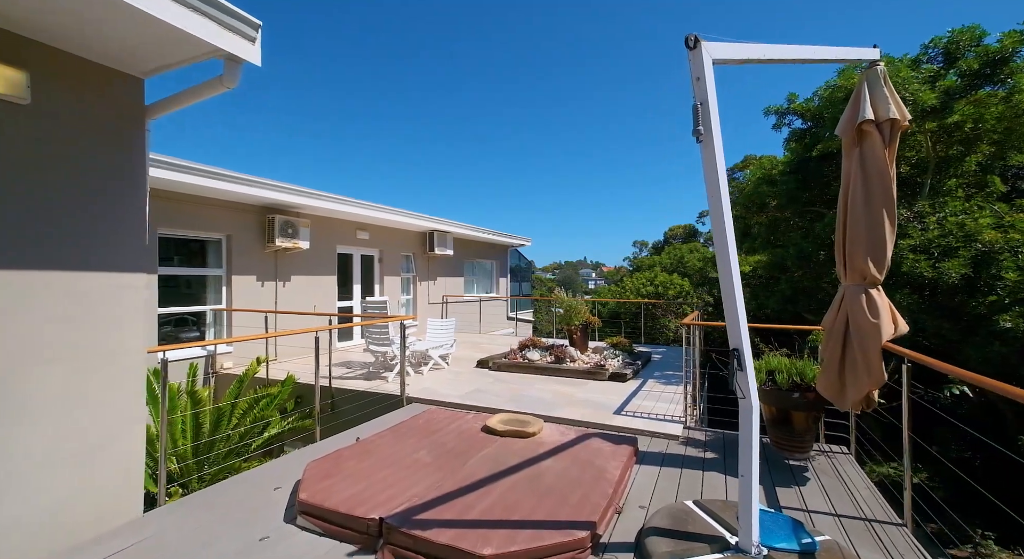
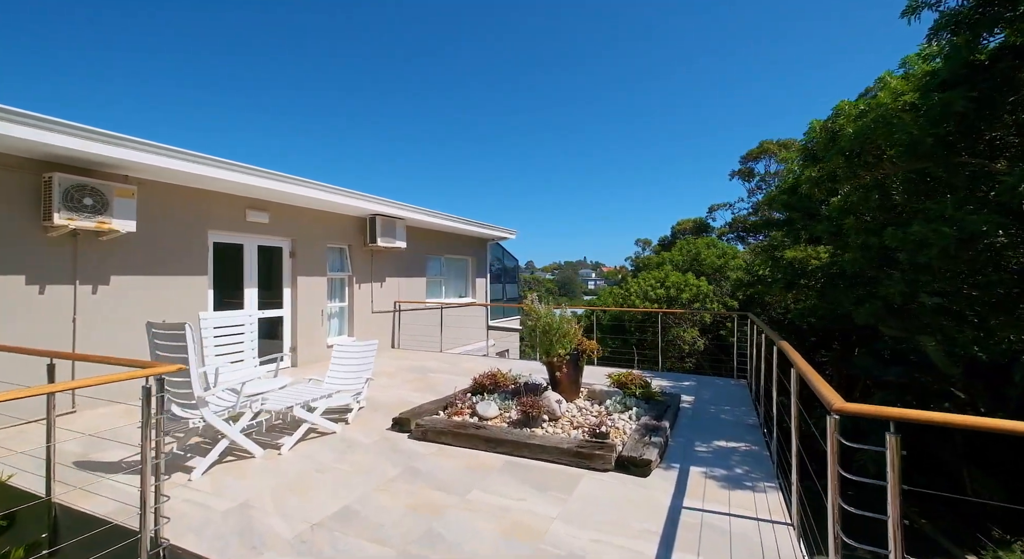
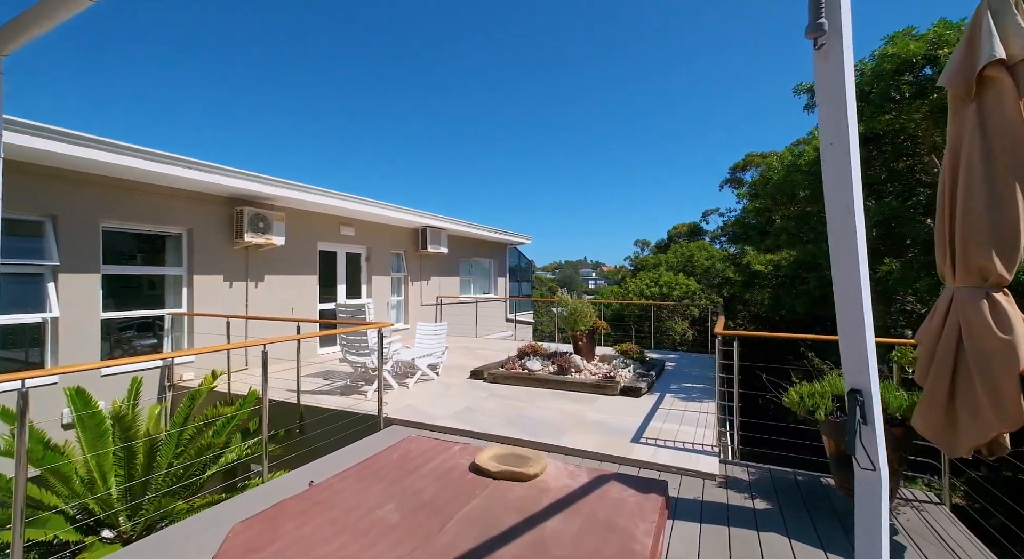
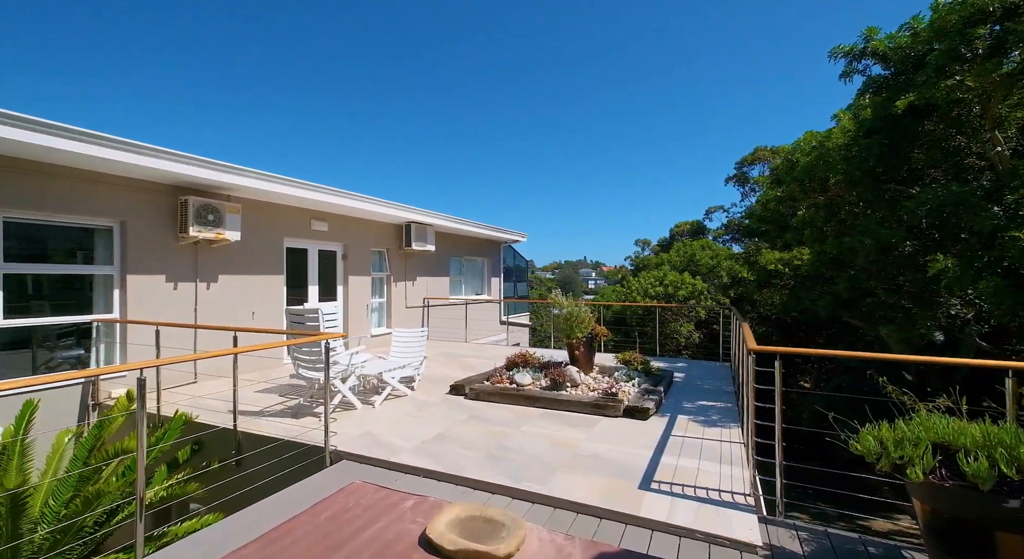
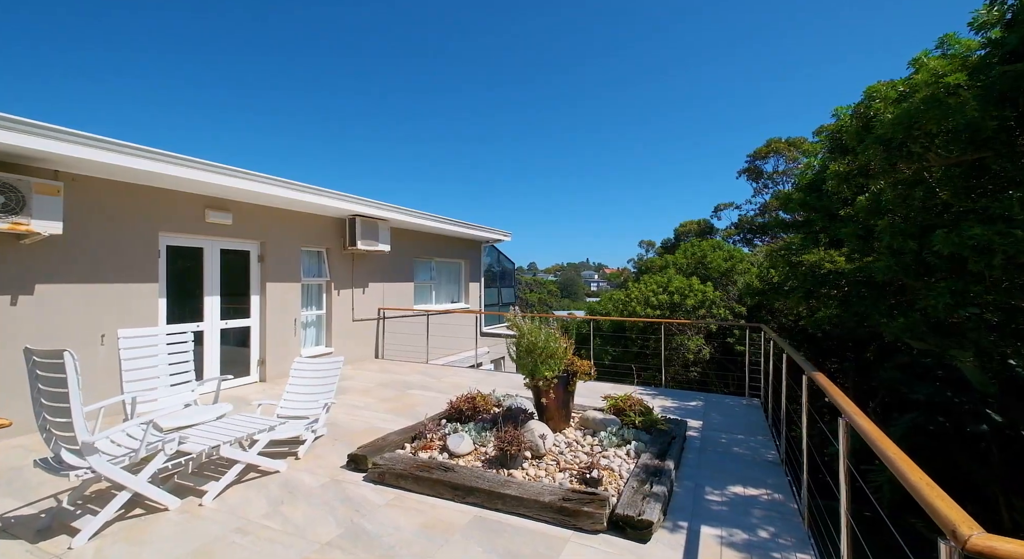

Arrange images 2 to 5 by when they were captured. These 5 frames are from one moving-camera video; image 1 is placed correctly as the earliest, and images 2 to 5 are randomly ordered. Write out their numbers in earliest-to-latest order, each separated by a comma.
3, 4, 2, 5
